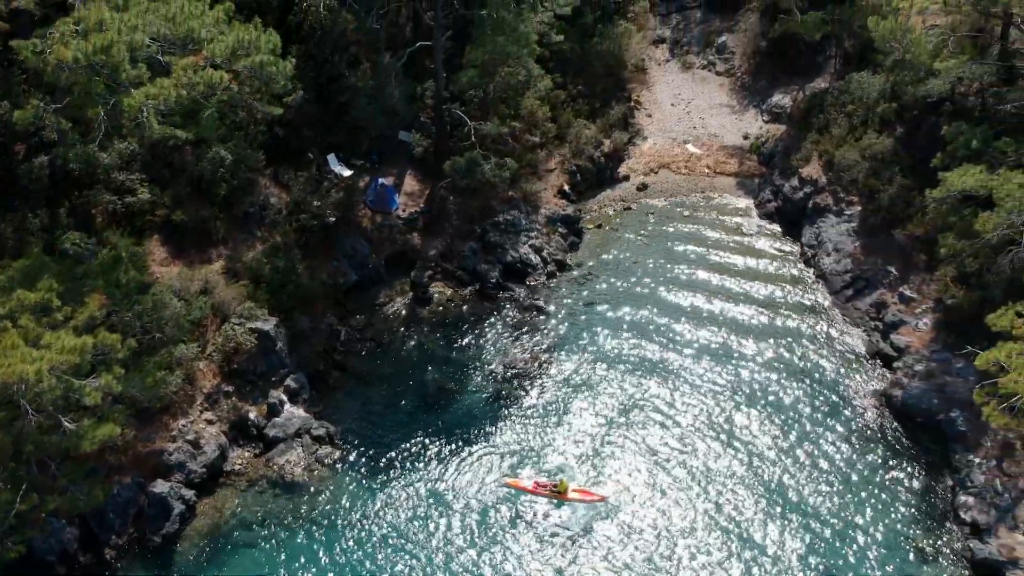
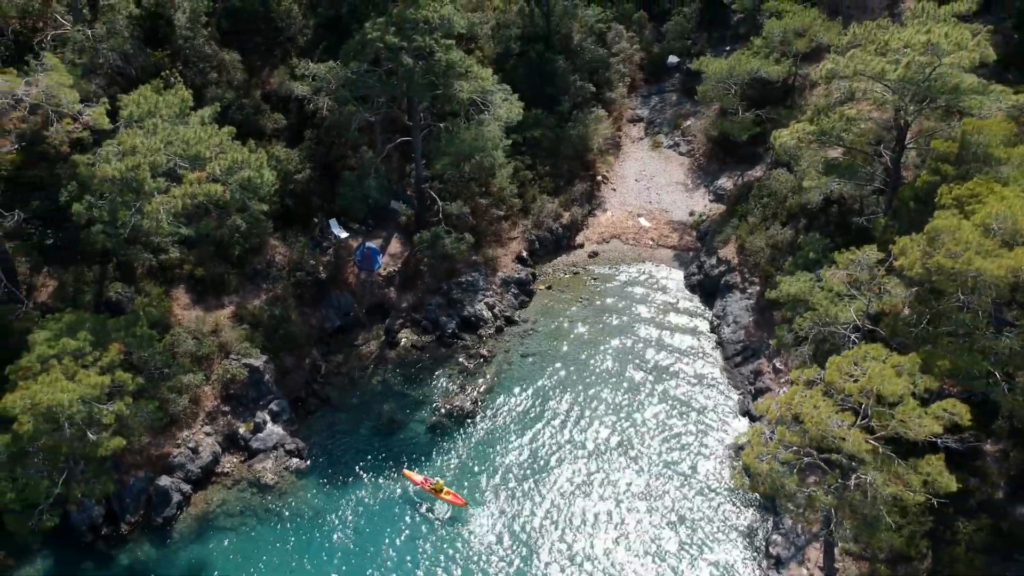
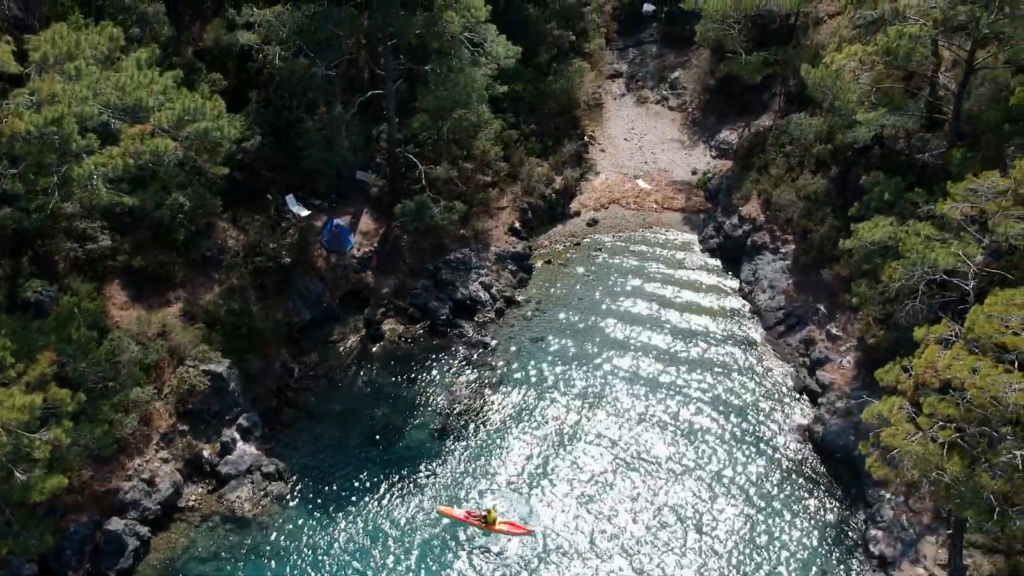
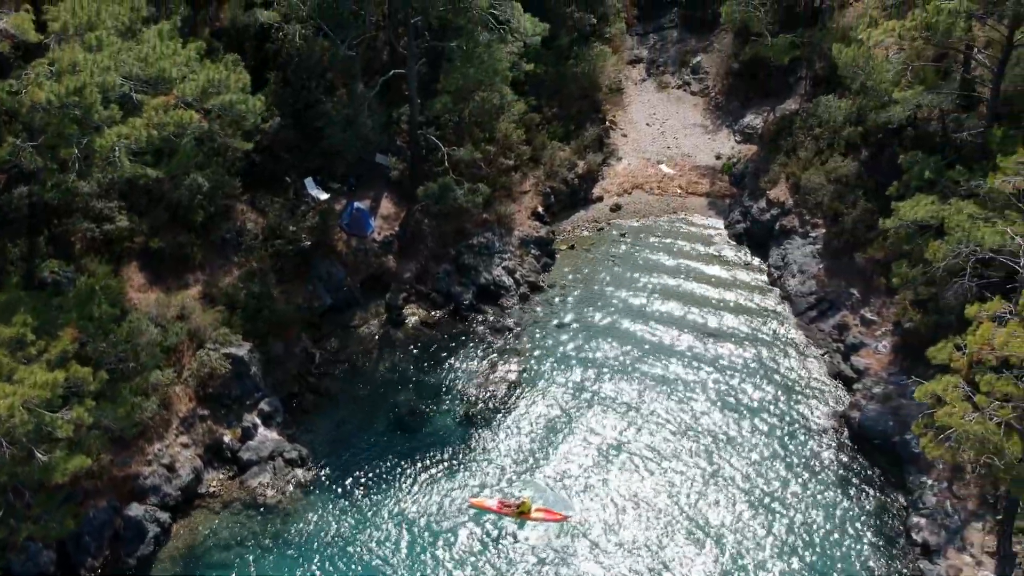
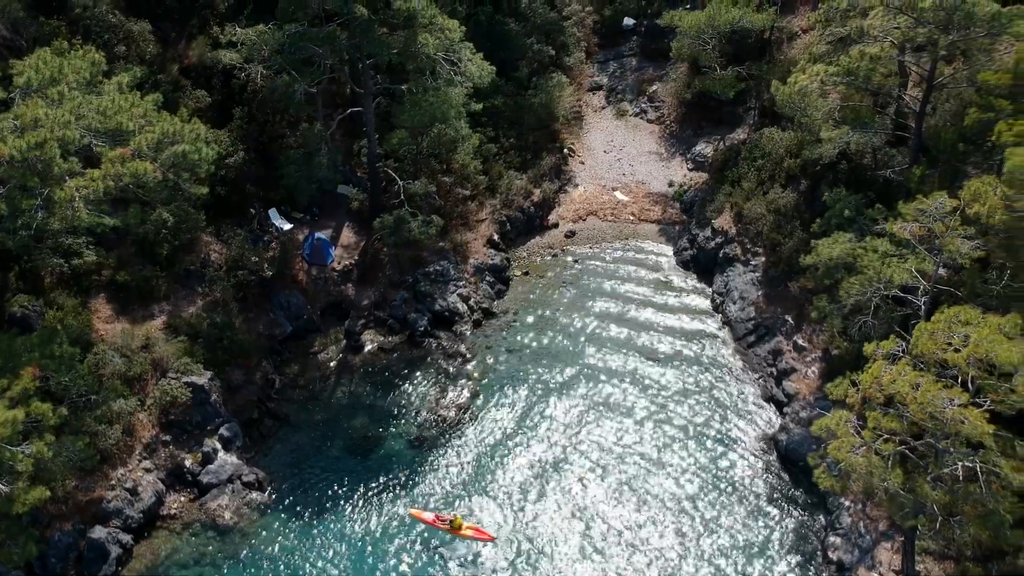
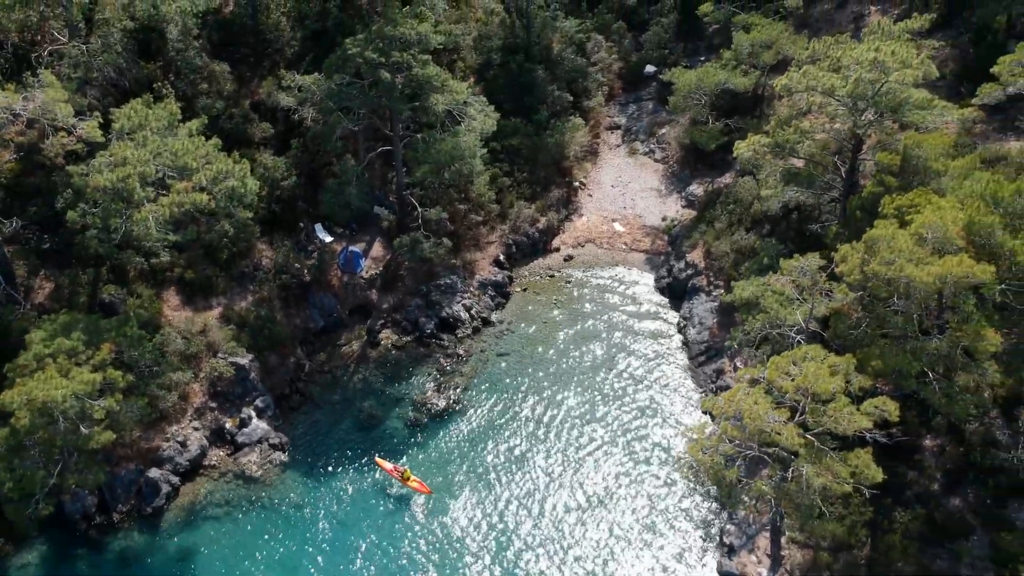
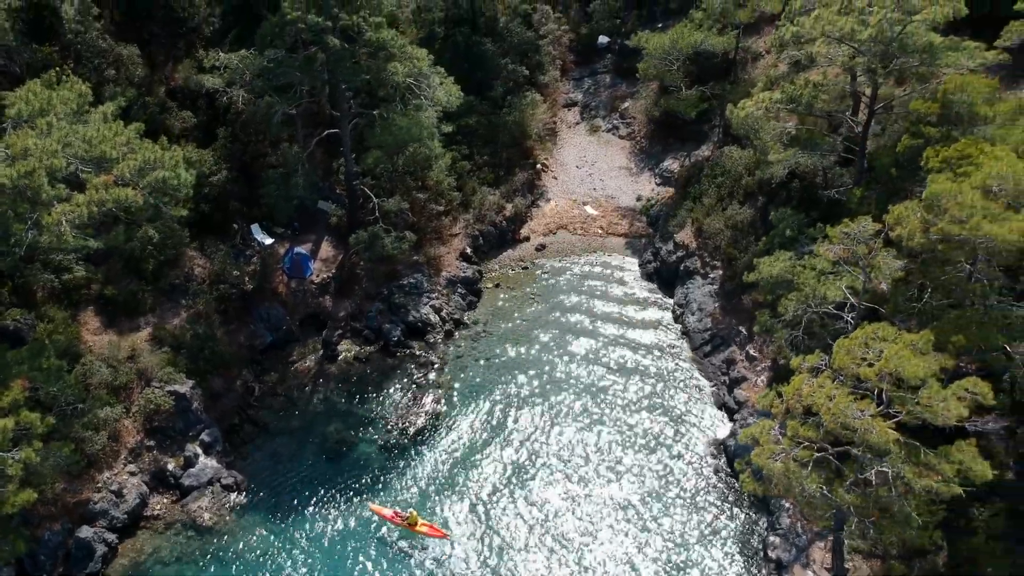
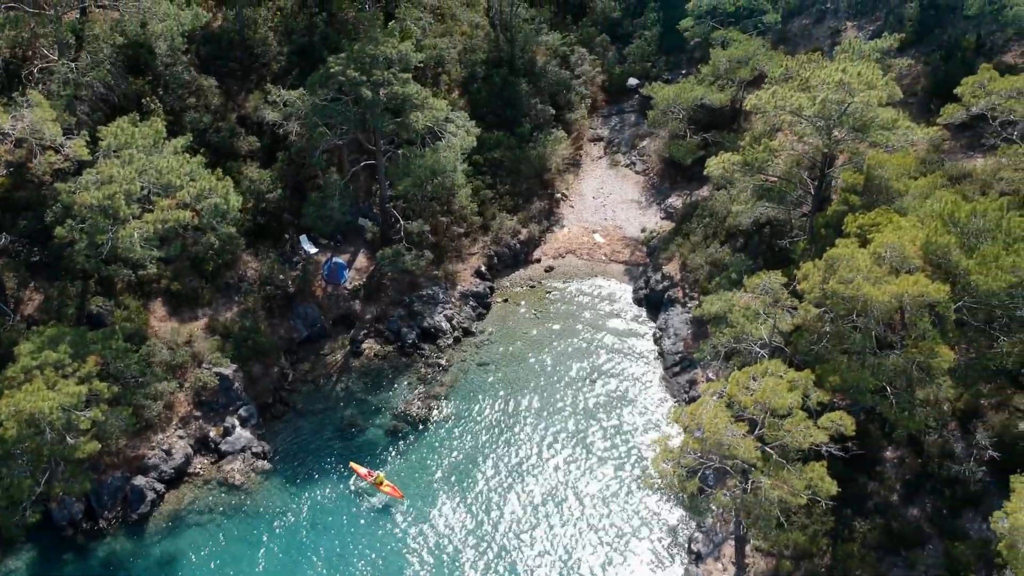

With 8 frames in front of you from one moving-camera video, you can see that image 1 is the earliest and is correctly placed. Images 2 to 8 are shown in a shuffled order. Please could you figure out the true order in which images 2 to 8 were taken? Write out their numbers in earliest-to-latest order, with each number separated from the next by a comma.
4, 3, 5, 7, 2, 6, 8
